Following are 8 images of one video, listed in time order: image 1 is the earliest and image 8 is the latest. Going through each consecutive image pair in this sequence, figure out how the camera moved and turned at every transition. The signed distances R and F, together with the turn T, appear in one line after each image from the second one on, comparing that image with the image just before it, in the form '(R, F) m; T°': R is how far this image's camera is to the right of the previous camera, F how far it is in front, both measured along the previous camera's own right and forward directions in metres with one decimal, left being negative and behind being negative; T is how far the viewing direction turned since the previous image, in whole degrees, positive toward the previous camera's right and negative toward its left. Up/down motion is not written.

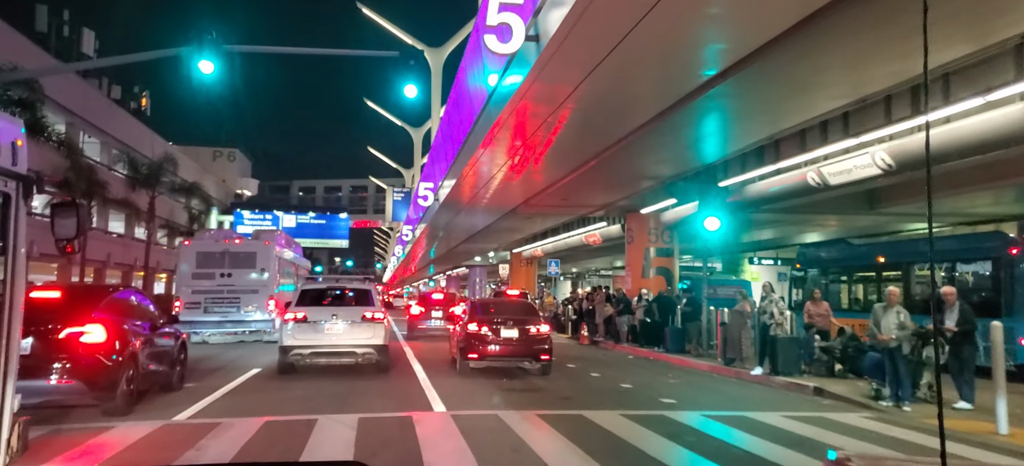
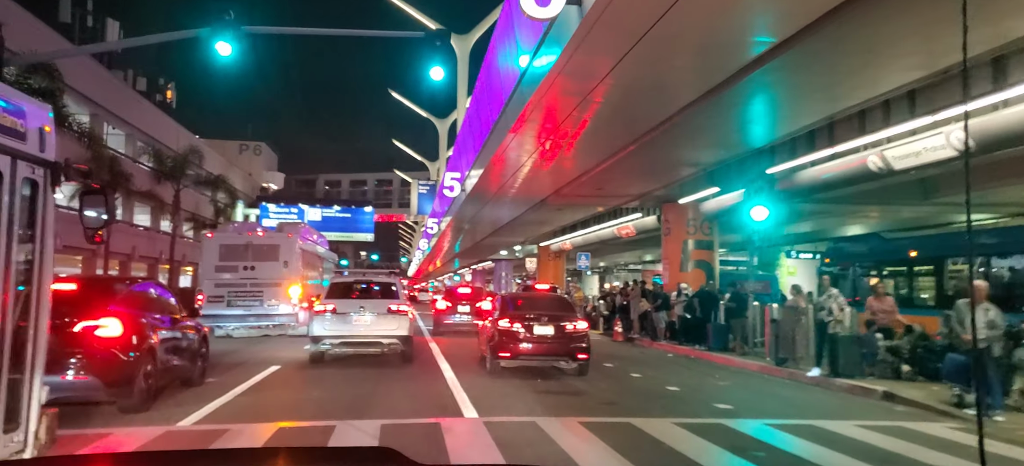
(-0.2, +1.0) m; -2°
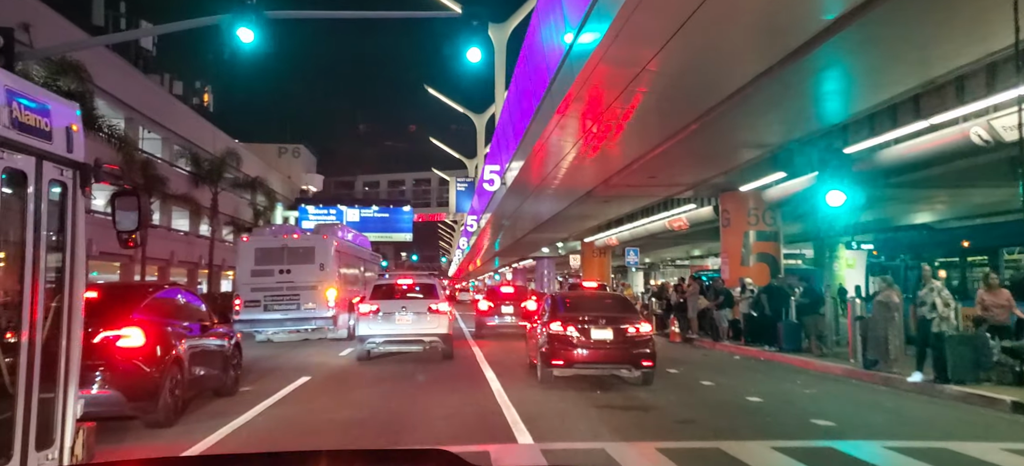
(-0.2, +1.3) m; -3°
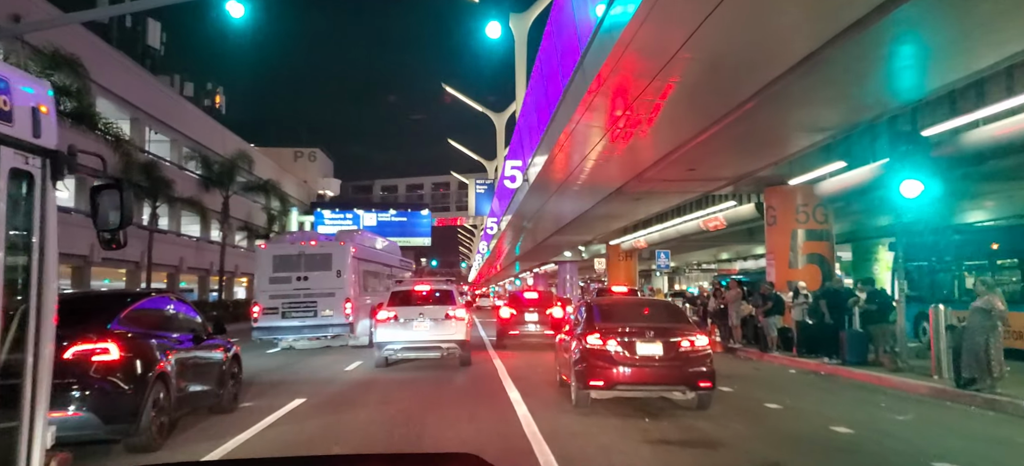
(-0.1, +1.7) m; -2°
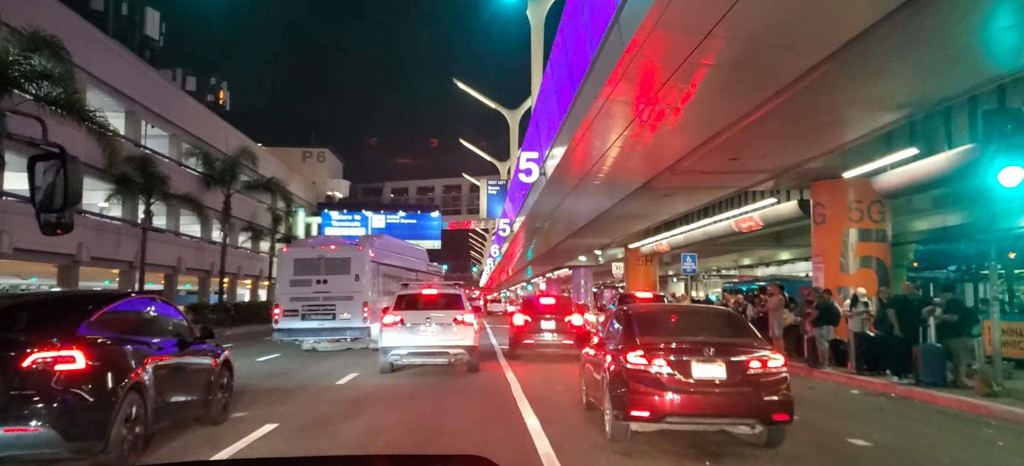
(-0.1, +1.9) m; -1°
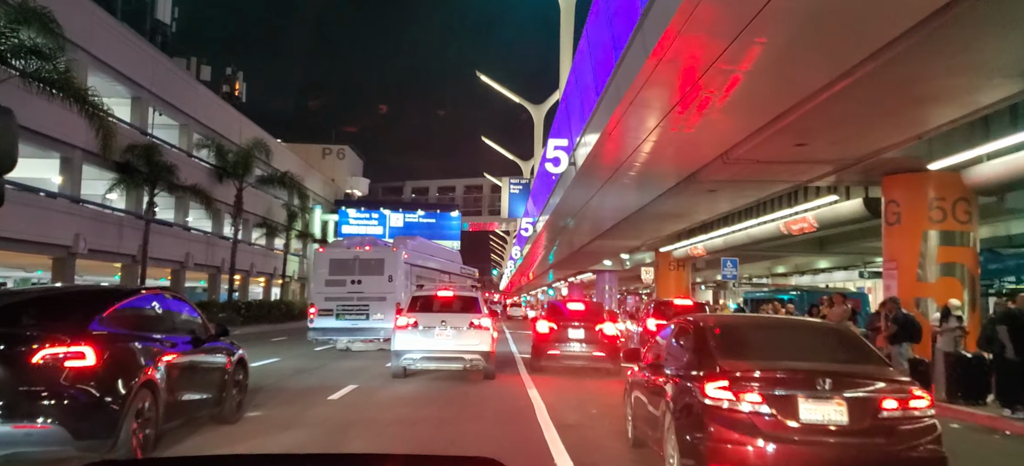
(-0.1, +1.9) m; -2°
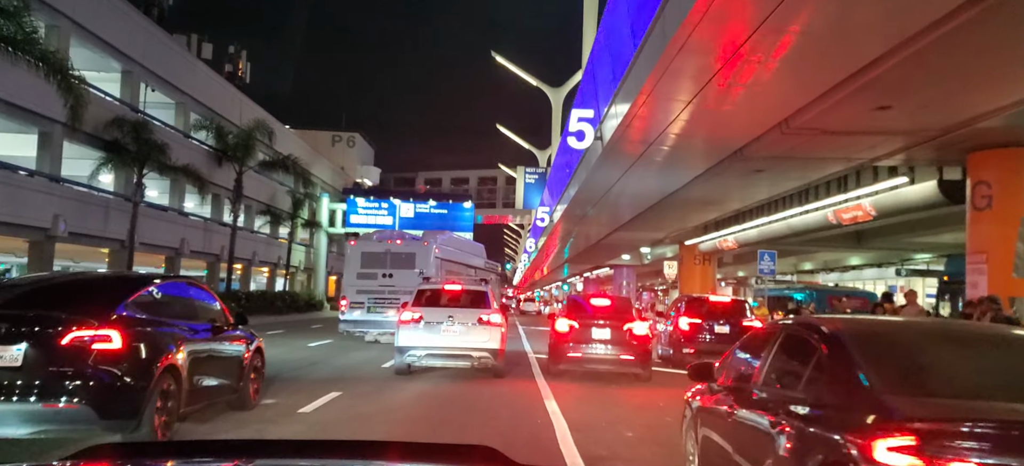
(0.0, +2.1) m; -1°
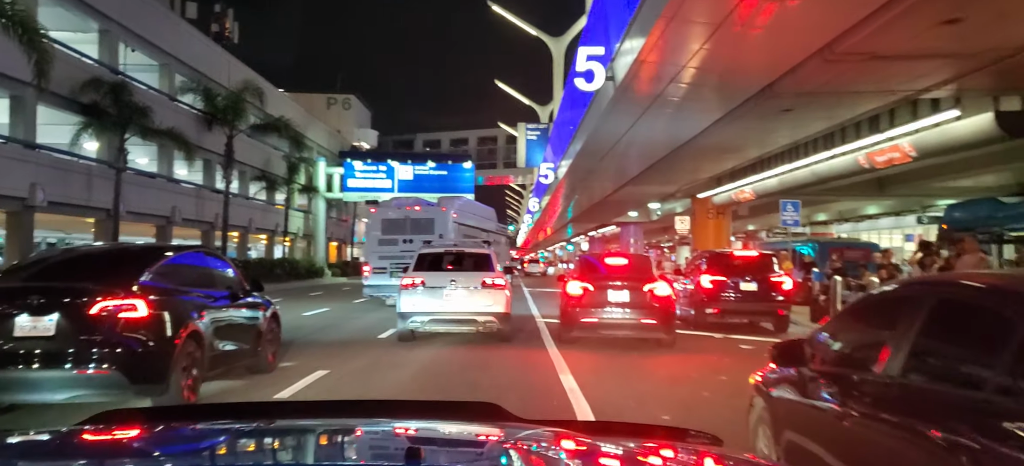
(0.0, +1.3) m; 0°
